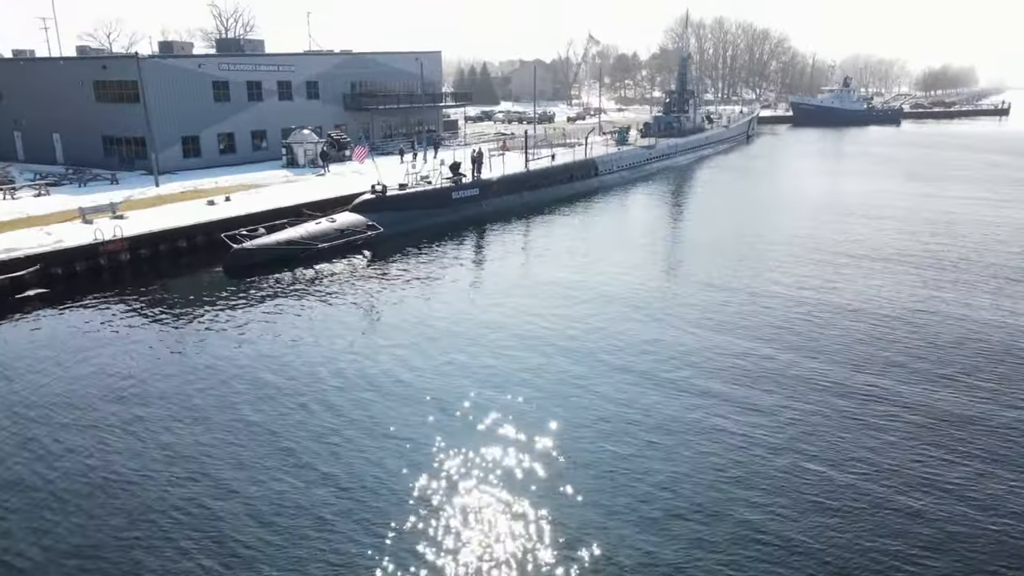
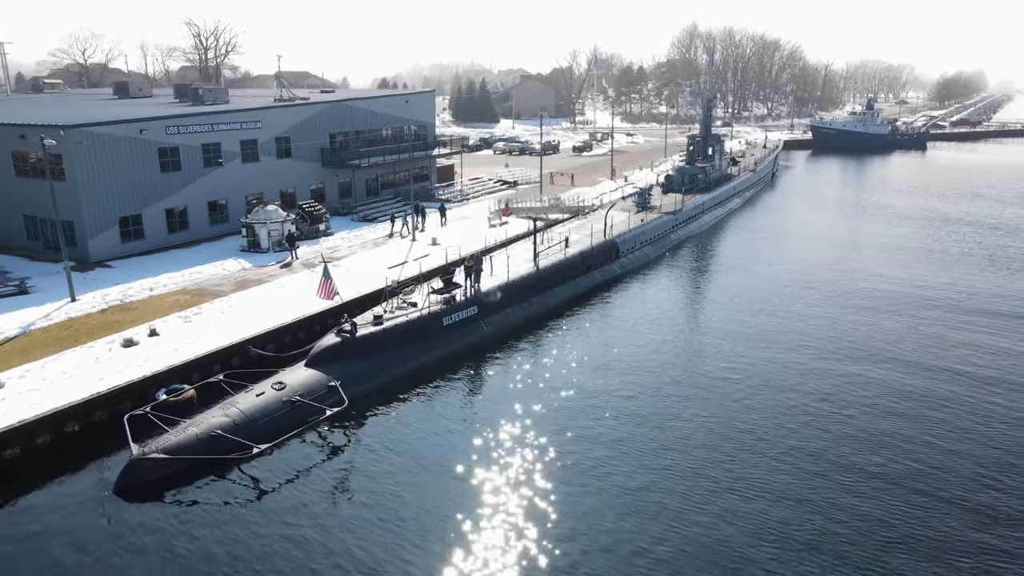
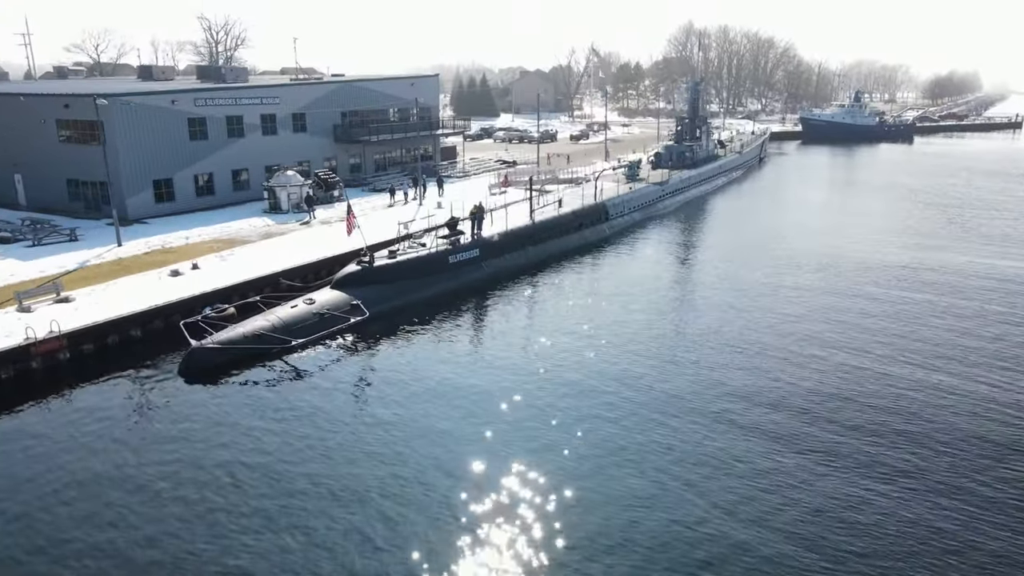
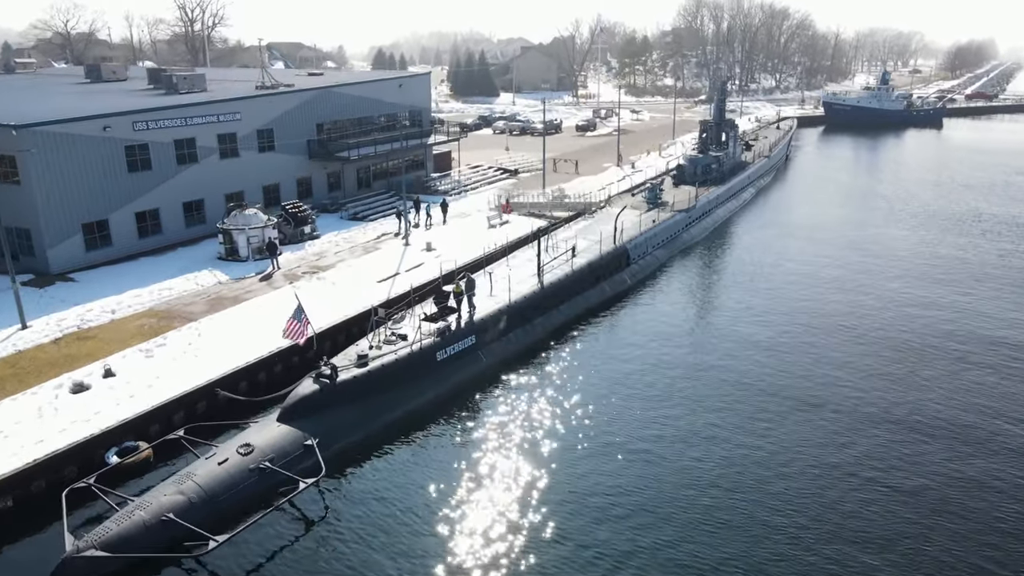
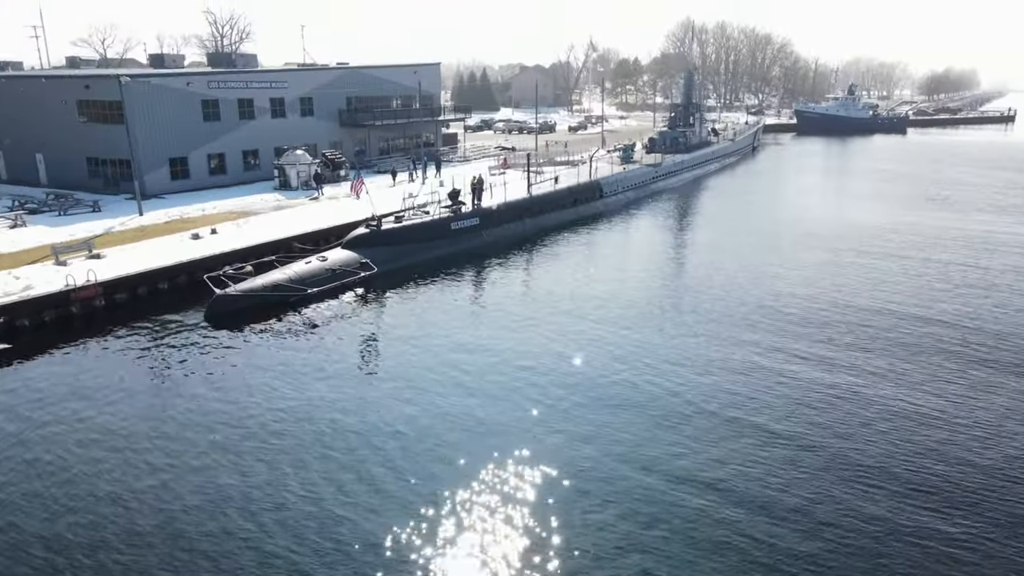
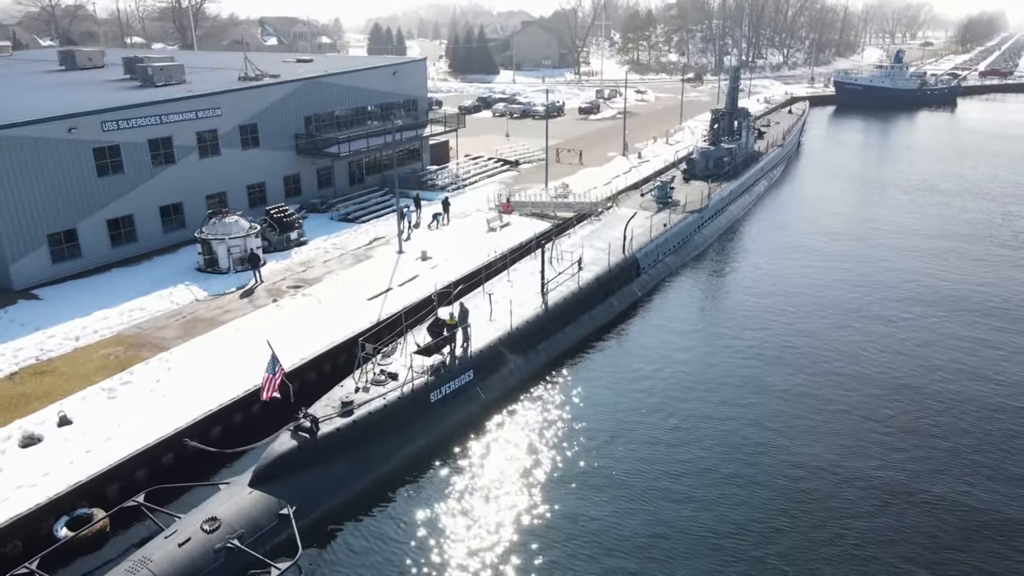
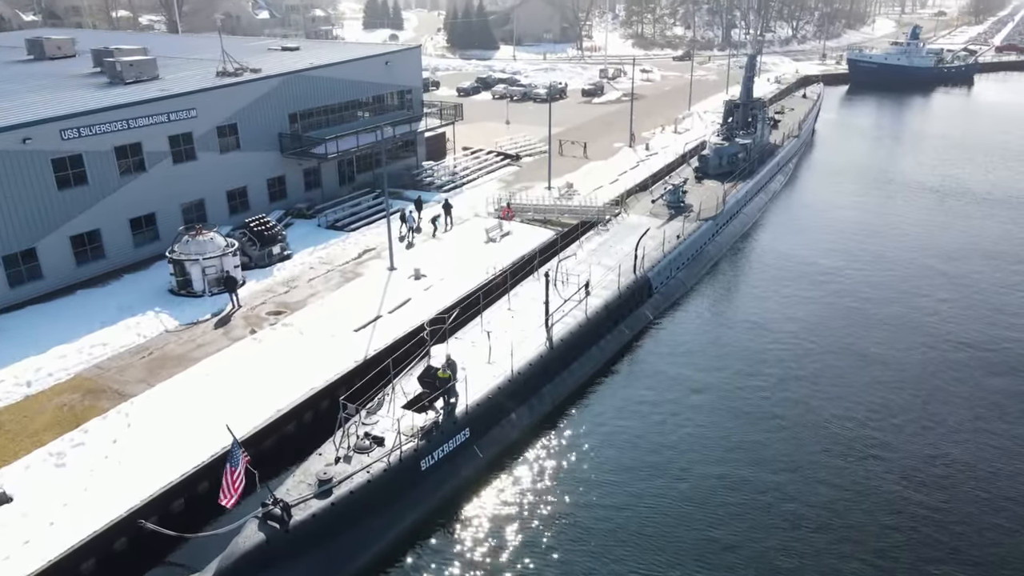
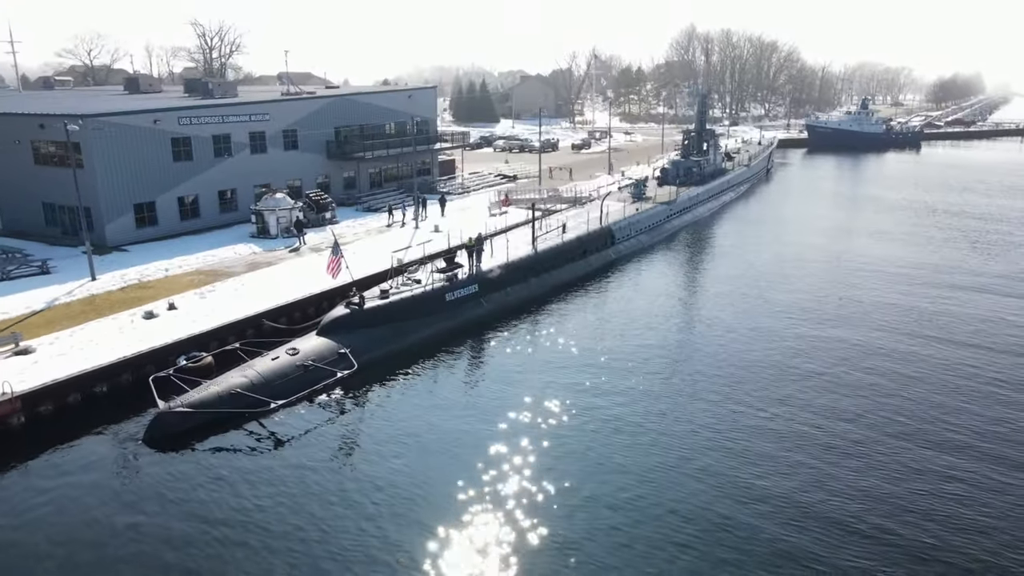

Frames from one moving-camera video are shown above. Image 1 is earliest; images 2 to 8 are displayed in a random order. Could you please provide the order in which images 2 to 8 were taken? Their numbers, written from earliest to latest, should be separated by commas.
5, 3, 8, 2, 4, 6, 7
